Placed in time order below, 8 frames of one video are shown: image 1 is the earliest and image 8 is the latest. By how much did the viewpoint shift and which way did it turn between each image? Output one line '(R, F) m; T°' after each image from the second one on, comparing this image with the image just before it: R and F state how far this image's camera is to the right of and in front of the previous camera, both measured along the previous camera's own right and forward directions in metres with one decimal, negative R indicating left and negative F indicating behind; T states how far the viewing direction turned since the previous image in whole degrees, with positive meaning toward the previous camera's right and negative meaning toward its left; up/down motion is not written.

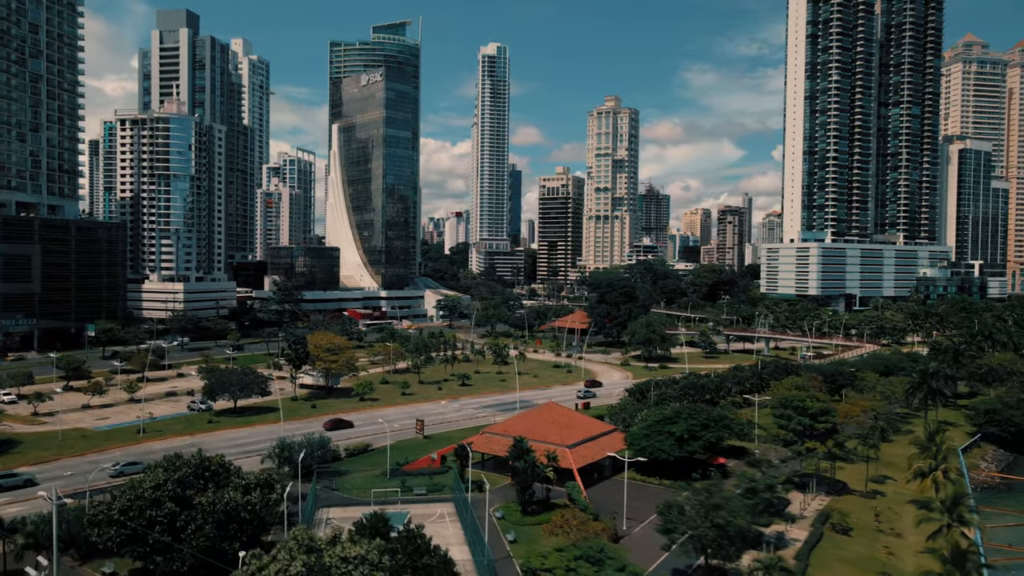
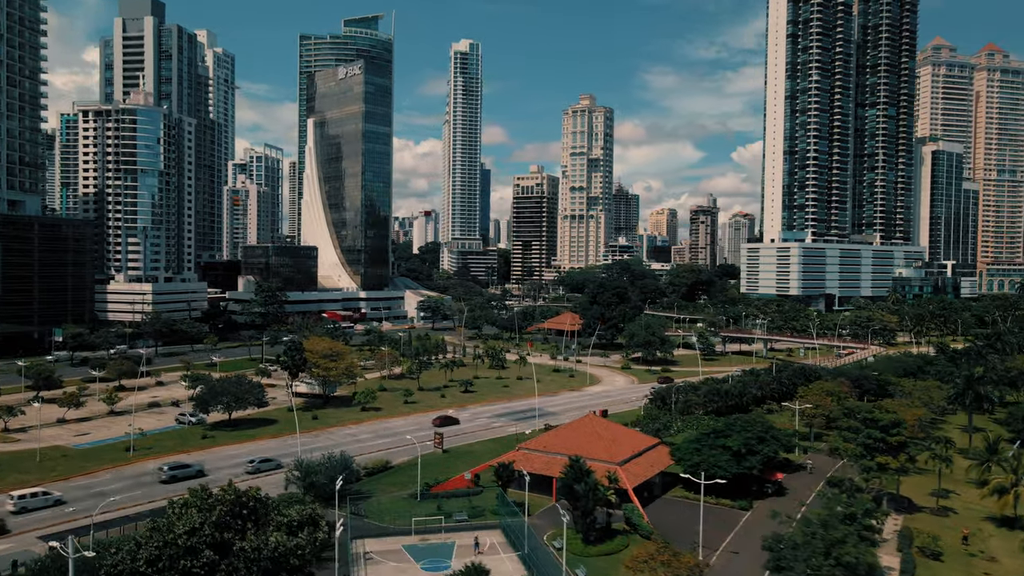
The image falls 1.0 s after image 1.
(-4.9, +4.5) m; +3°
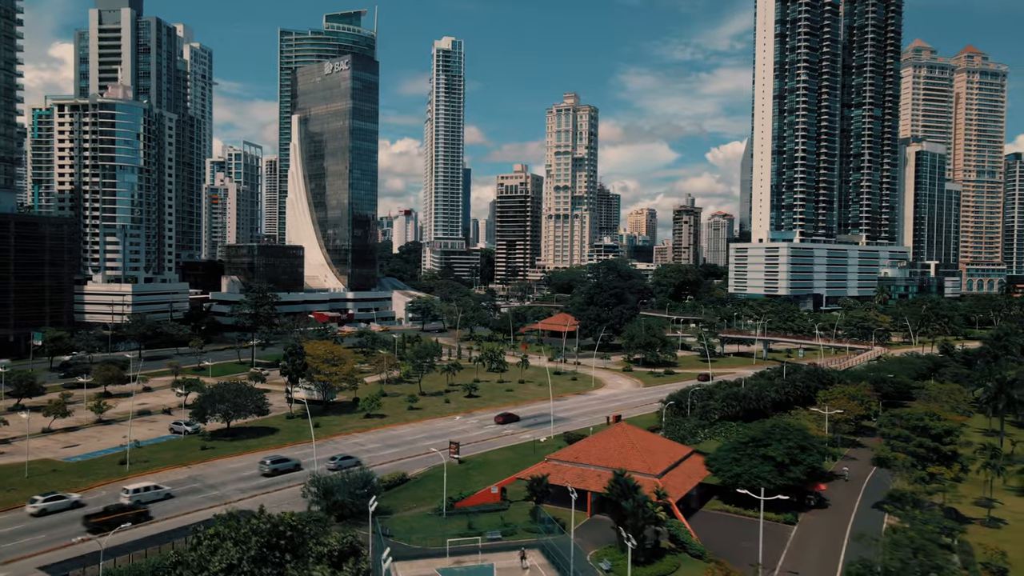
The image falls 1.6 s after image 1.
(-3.1, +2.8) m; +2°
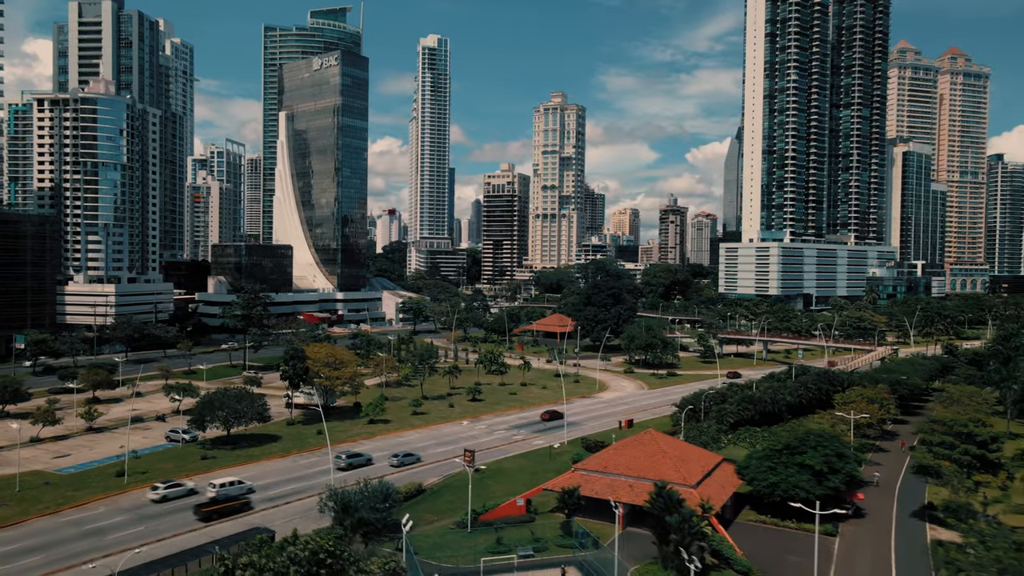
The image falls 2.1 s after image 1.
(-2.5, +2.2) m; +1°
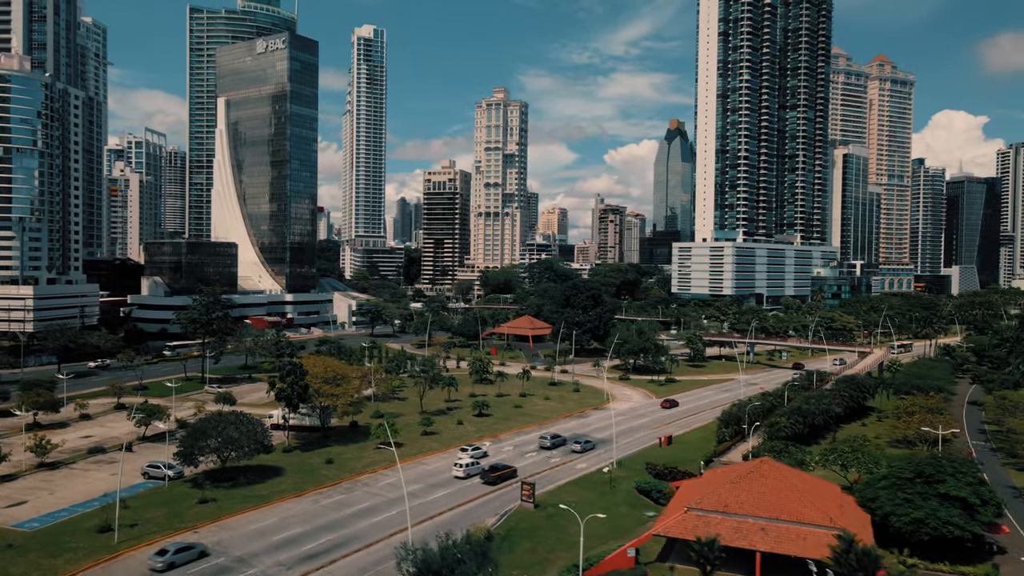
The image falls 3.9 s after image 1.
(-8.7, +8.0) m; +6°
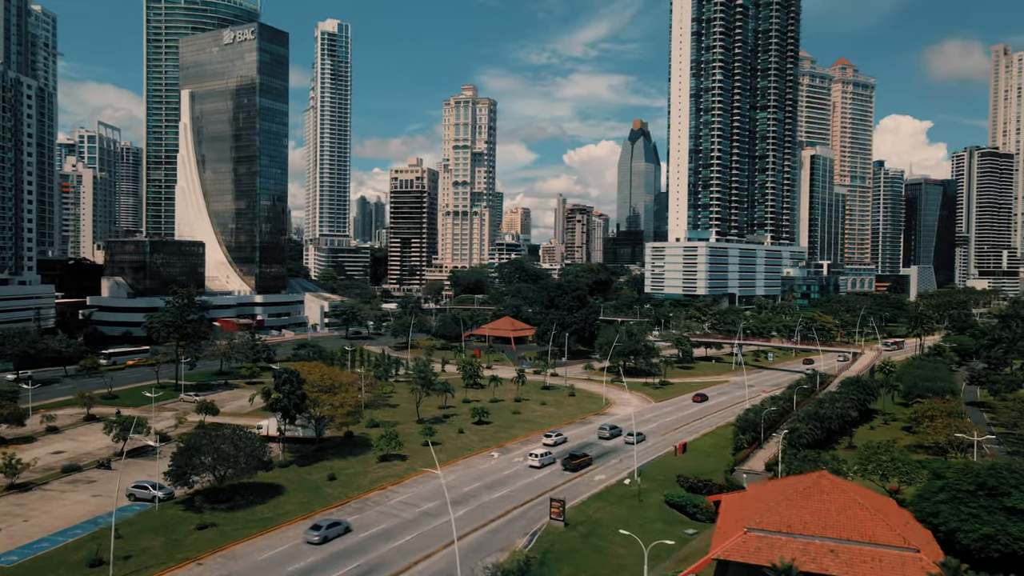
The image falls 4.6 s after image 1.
(-3.8, +3.3) m; +3°
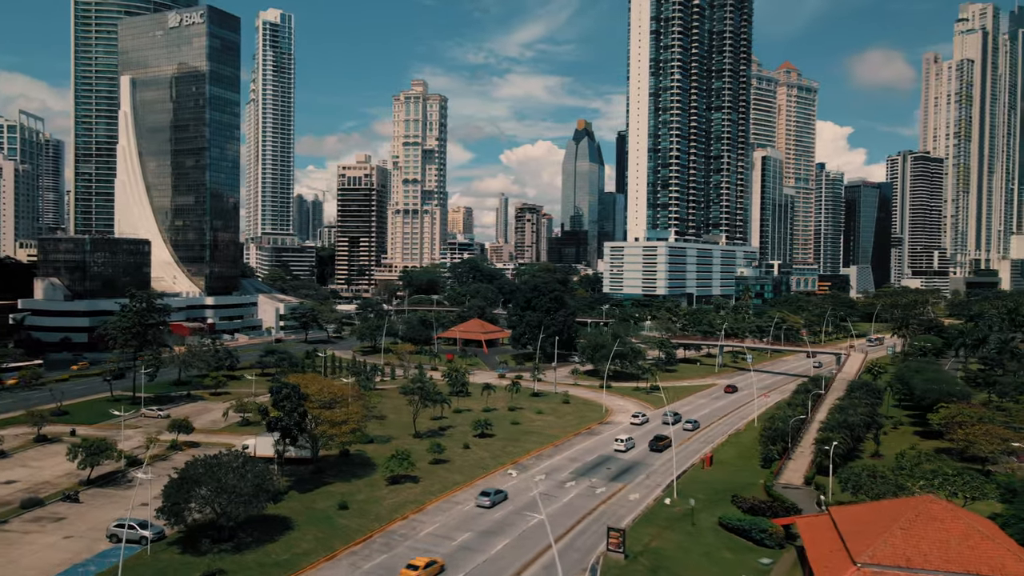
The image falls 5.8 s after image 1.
(-5.7, +5.0) m; +5°
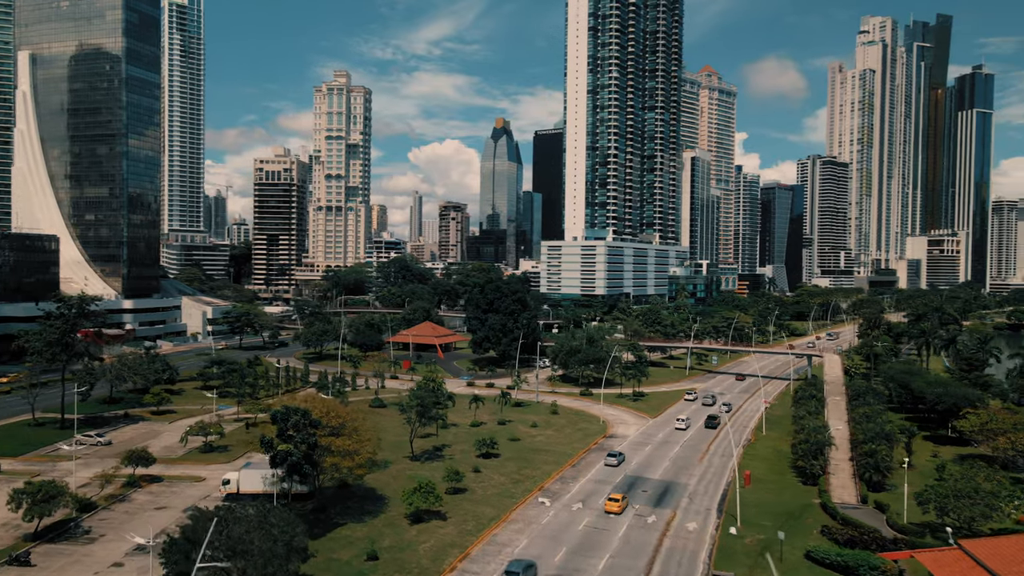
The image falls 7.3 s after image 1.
(-7.6, +6.8) m; +7°
